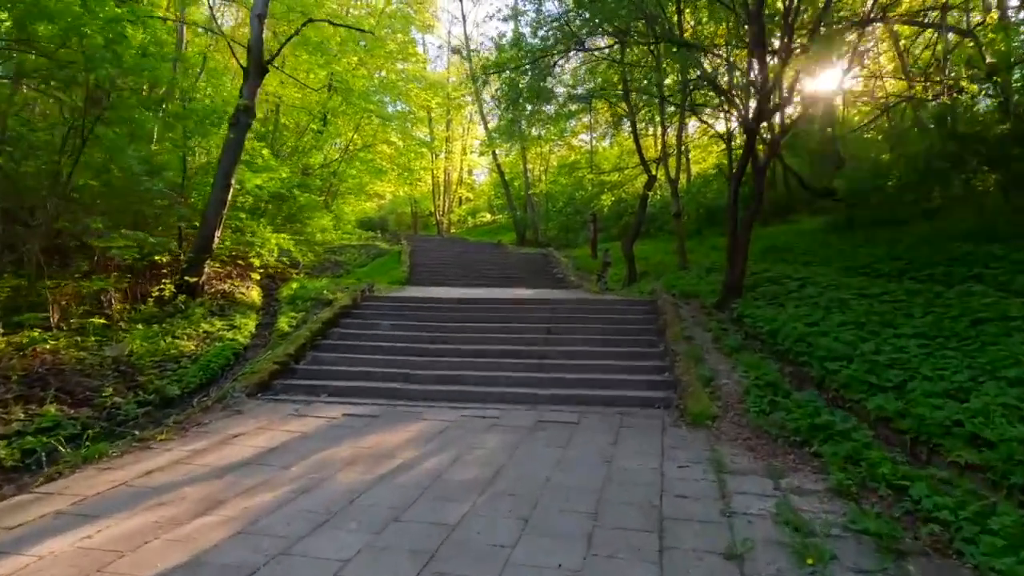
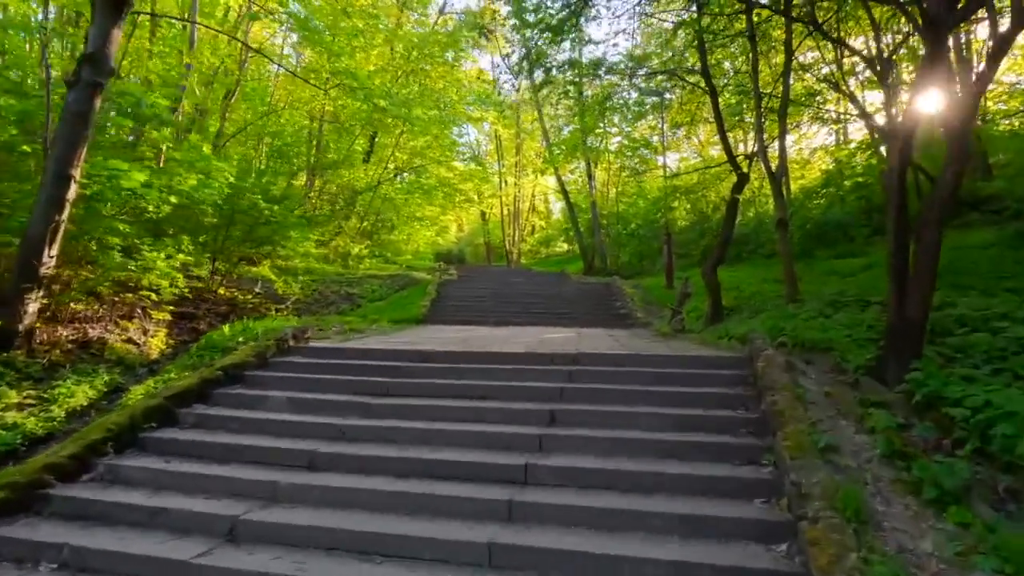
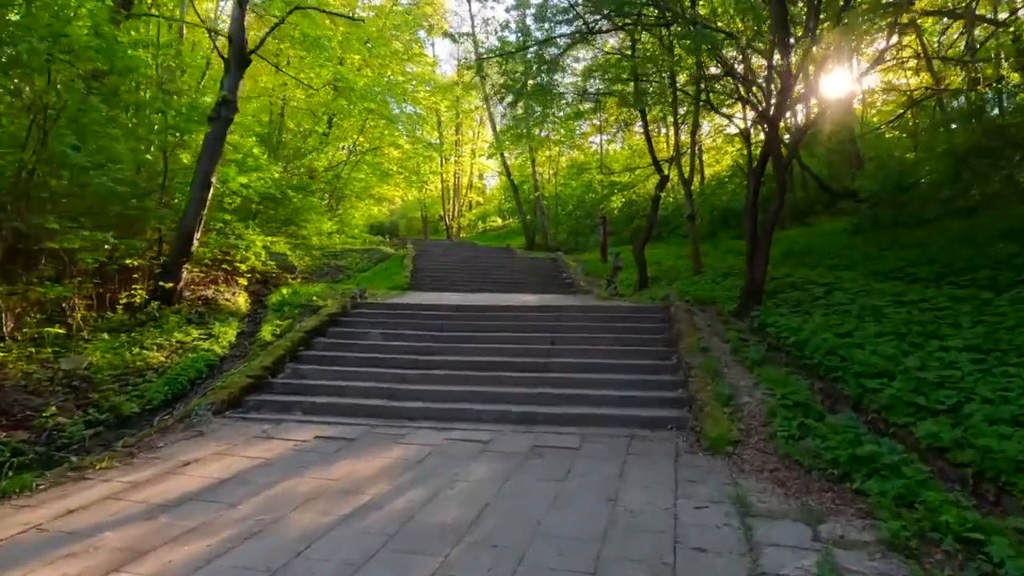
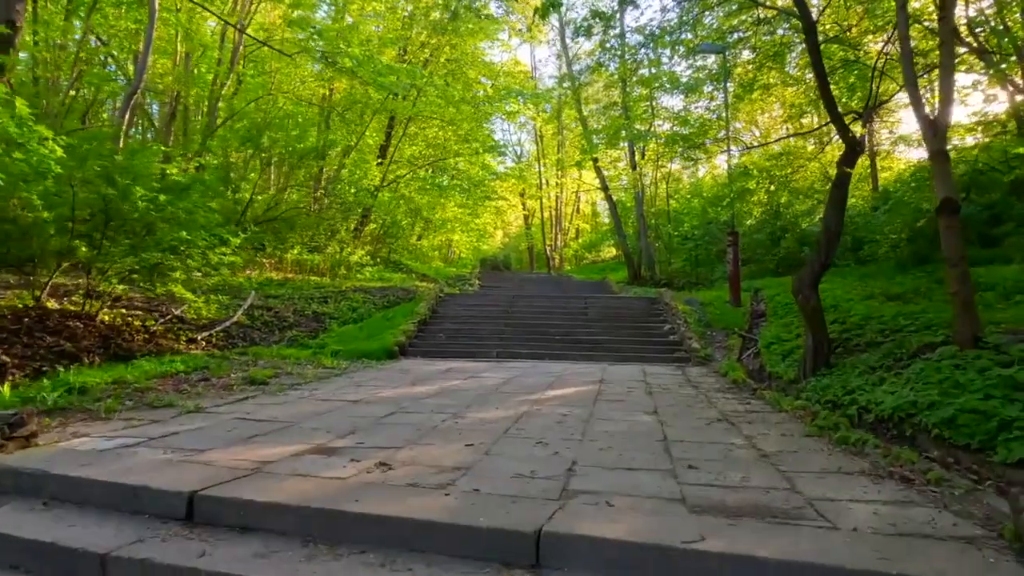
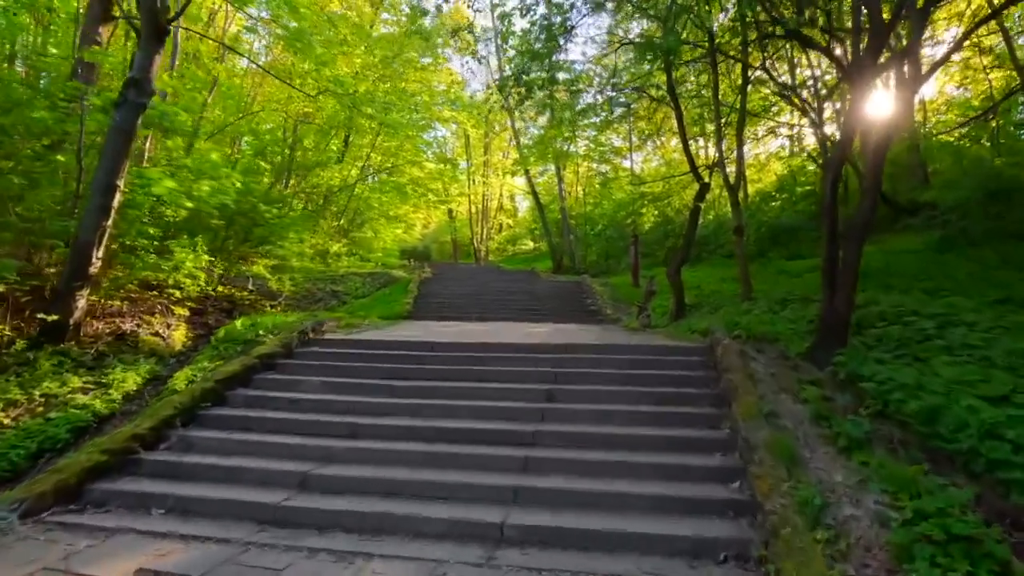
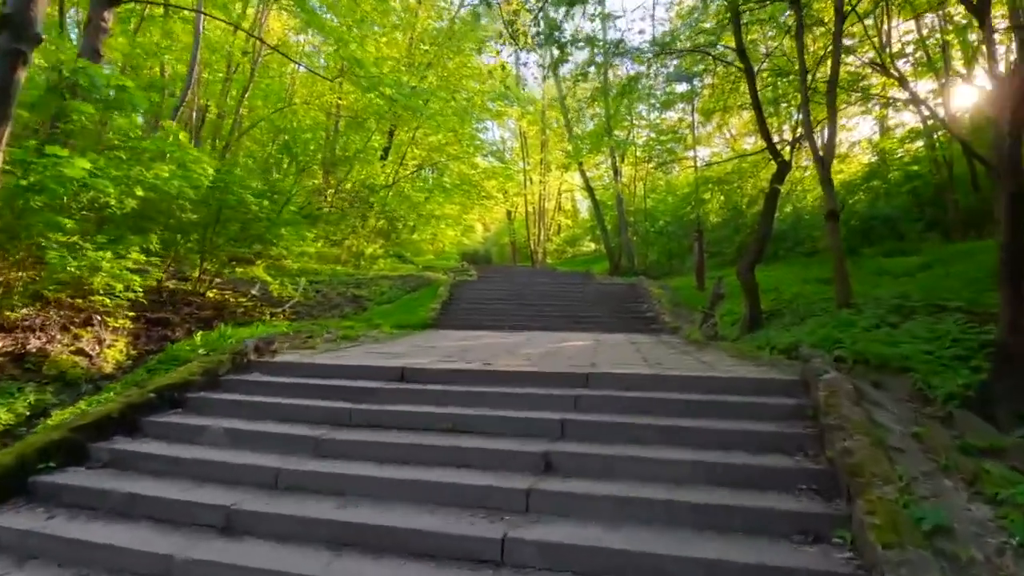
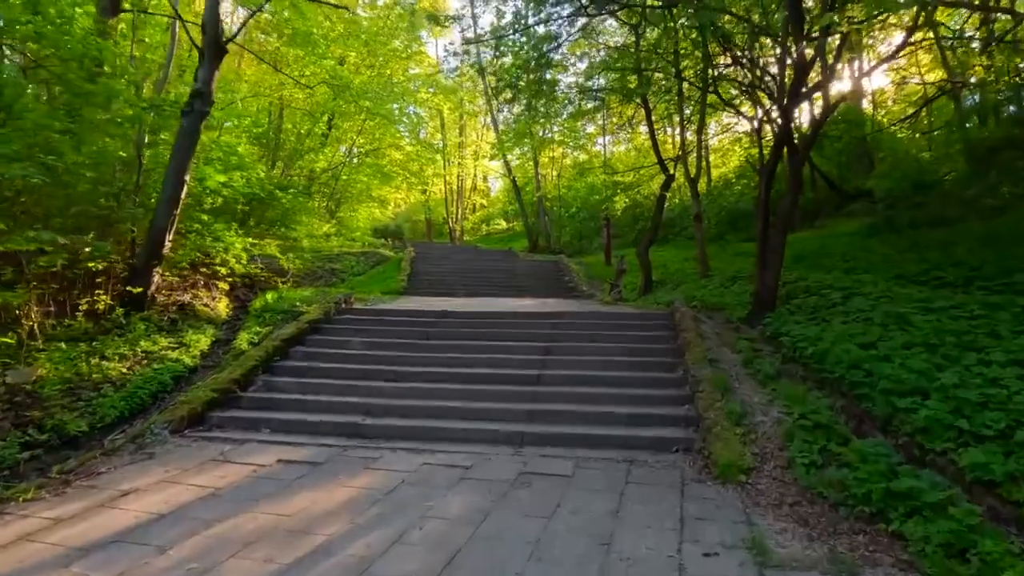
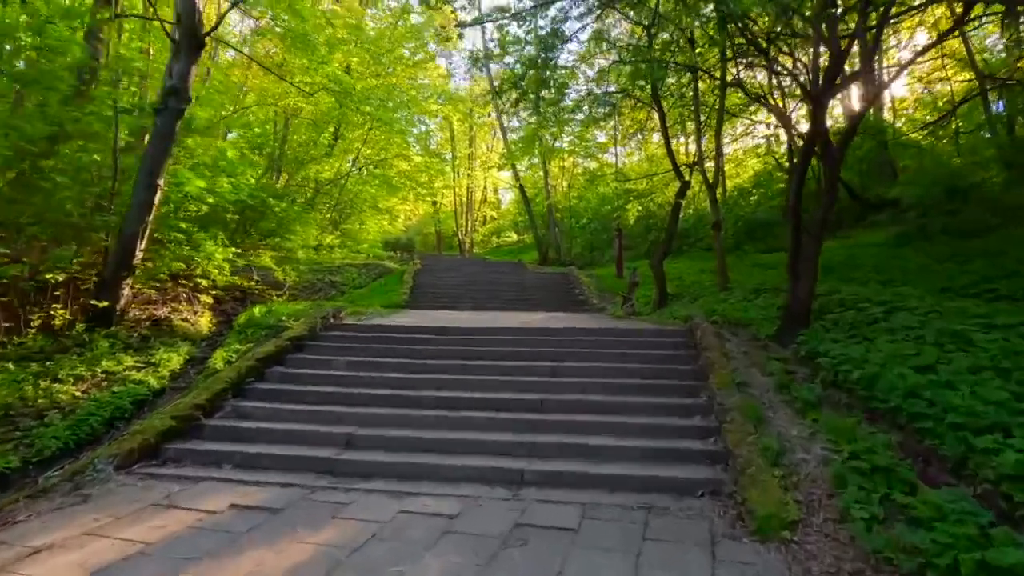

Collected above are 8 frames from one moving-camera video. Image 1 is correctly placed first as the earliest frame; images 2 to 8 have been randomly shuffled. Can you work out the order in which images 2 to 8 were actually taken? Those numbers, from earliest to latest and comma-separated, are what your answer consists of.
3, 7, 8, 5, 2, 6, 4
